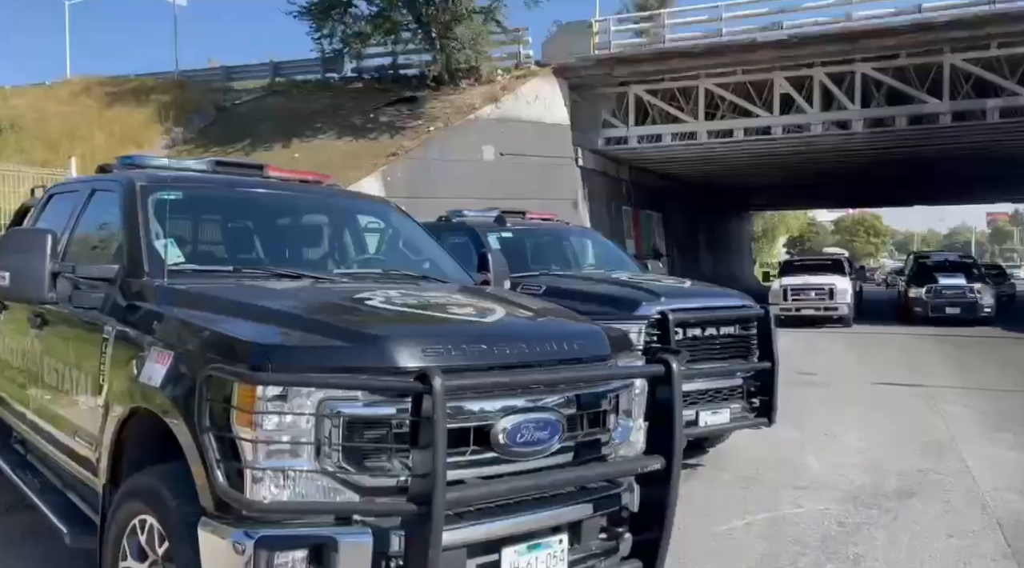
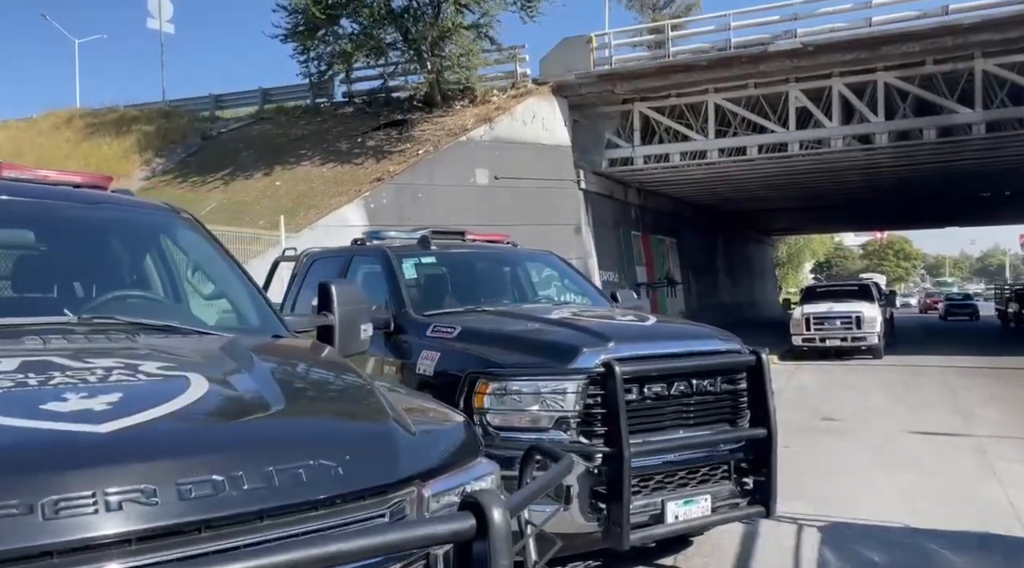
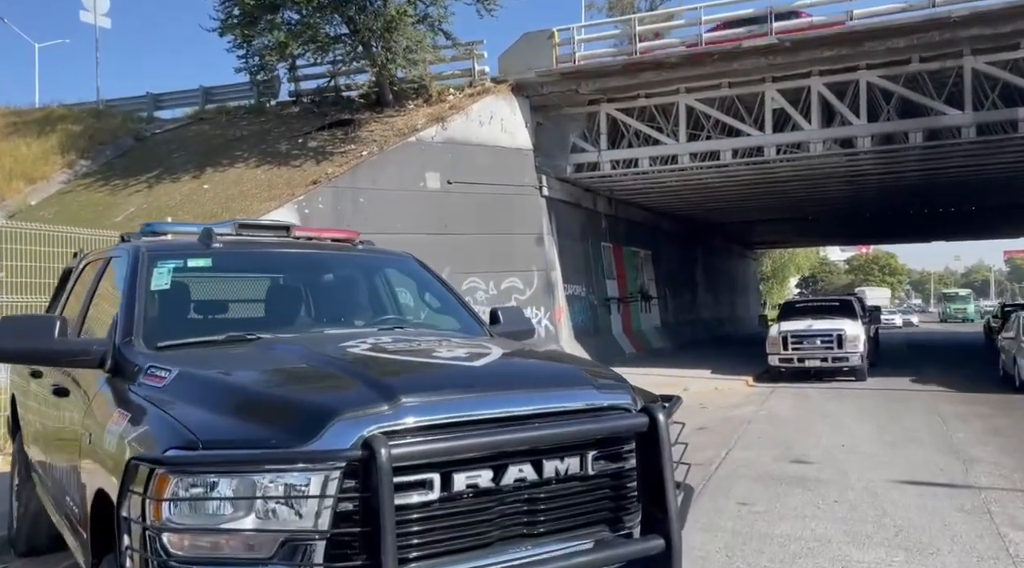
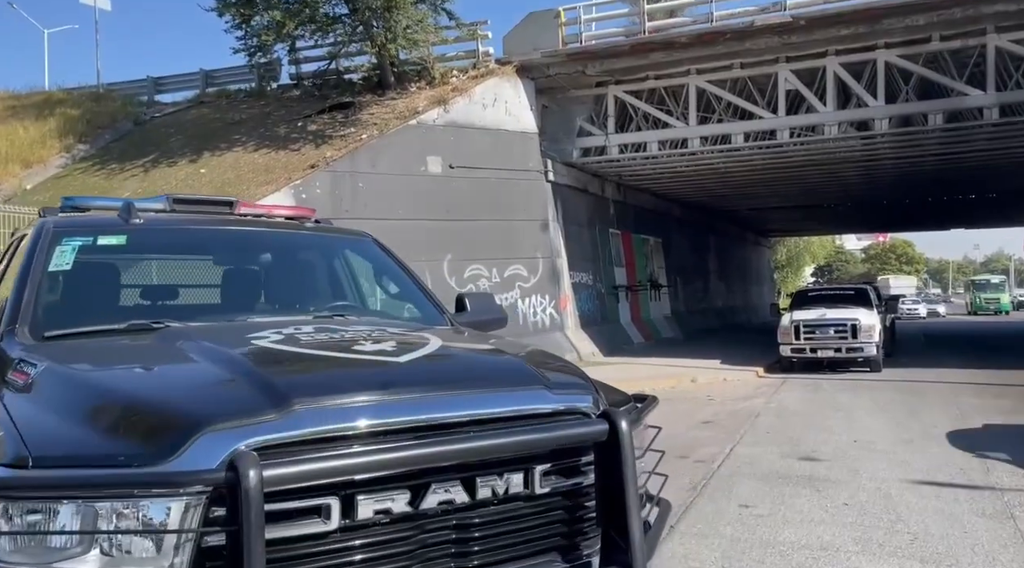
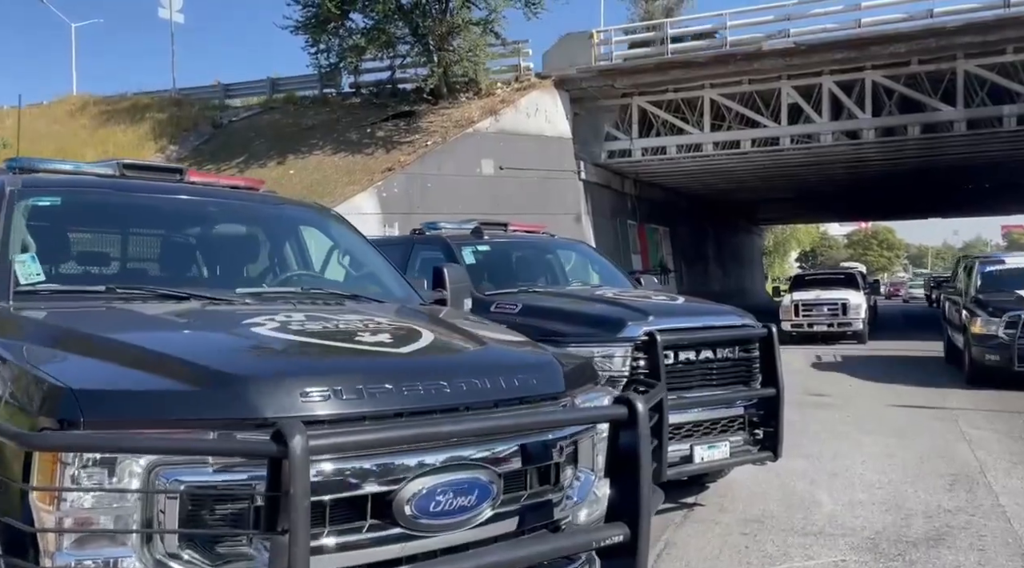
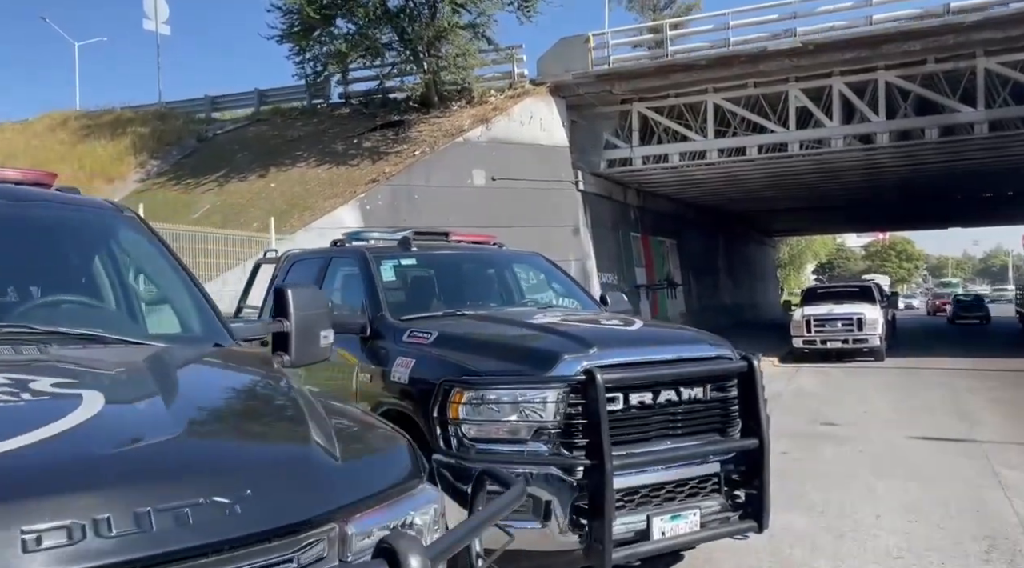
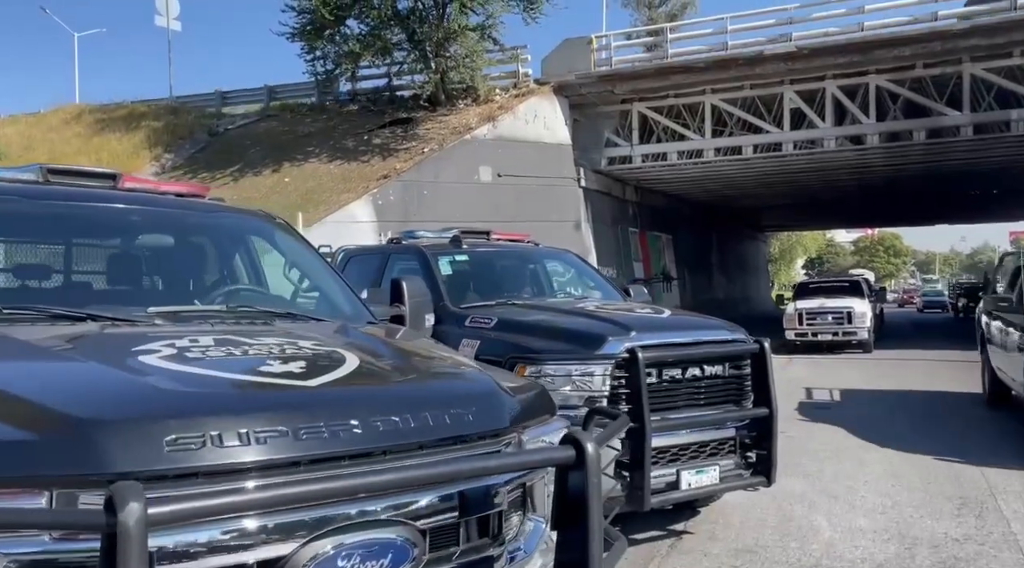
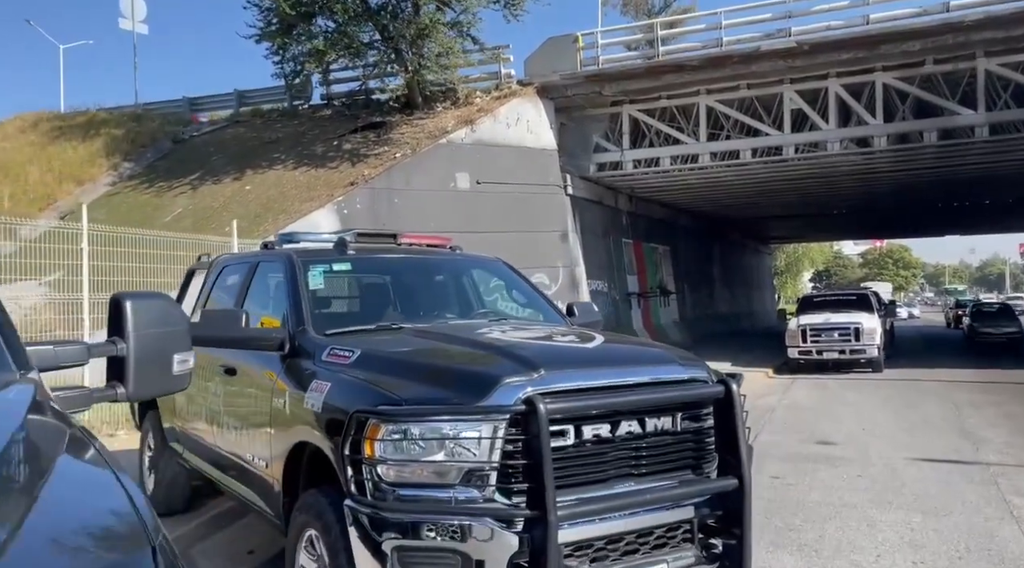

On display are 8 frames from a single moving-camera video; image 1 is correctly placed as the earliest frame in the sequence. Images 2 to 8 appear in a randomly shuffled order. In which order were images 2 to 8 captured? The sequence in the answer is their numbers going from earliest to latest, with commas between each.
5, 7, 2, 6, 8, 3, 4
